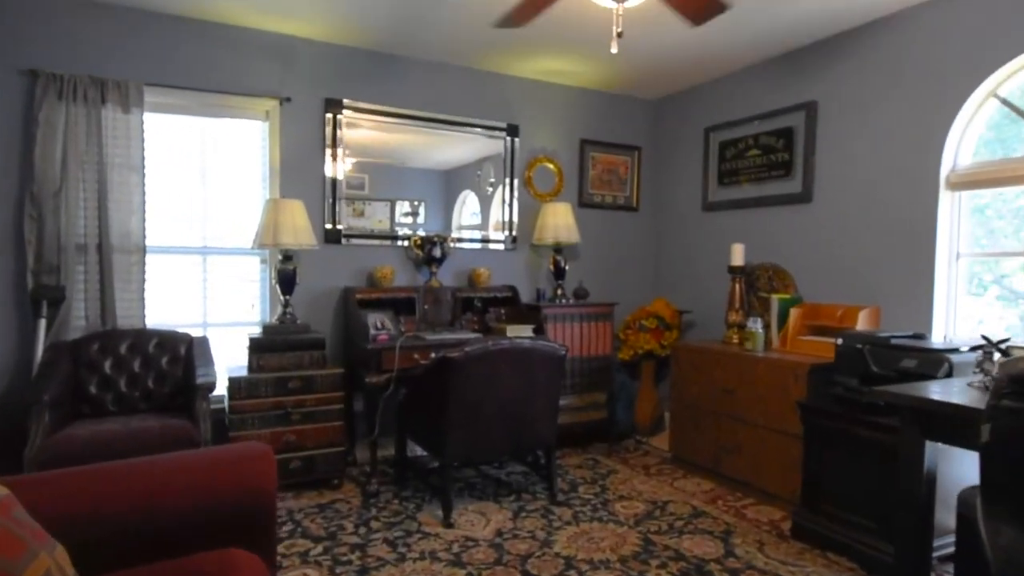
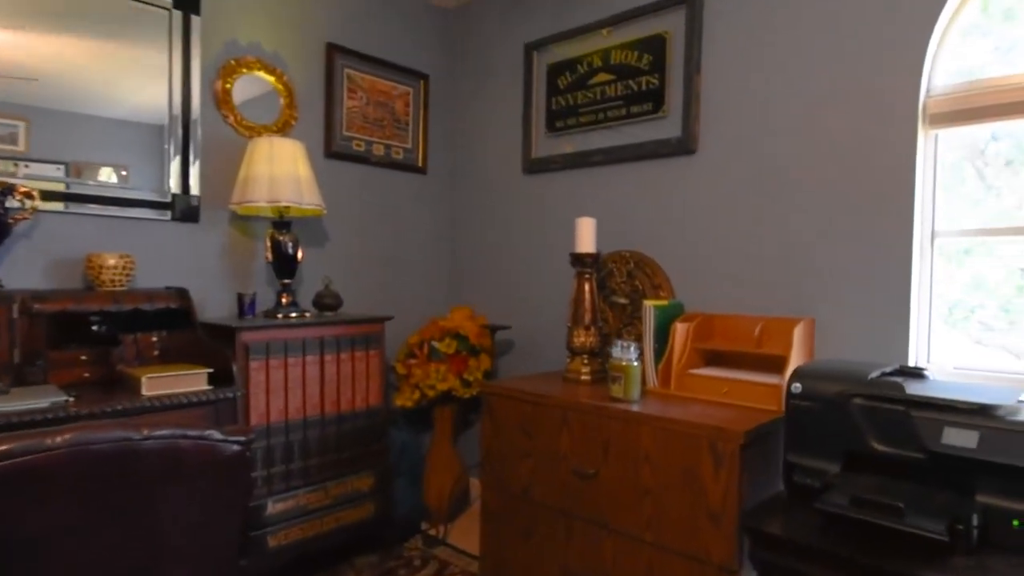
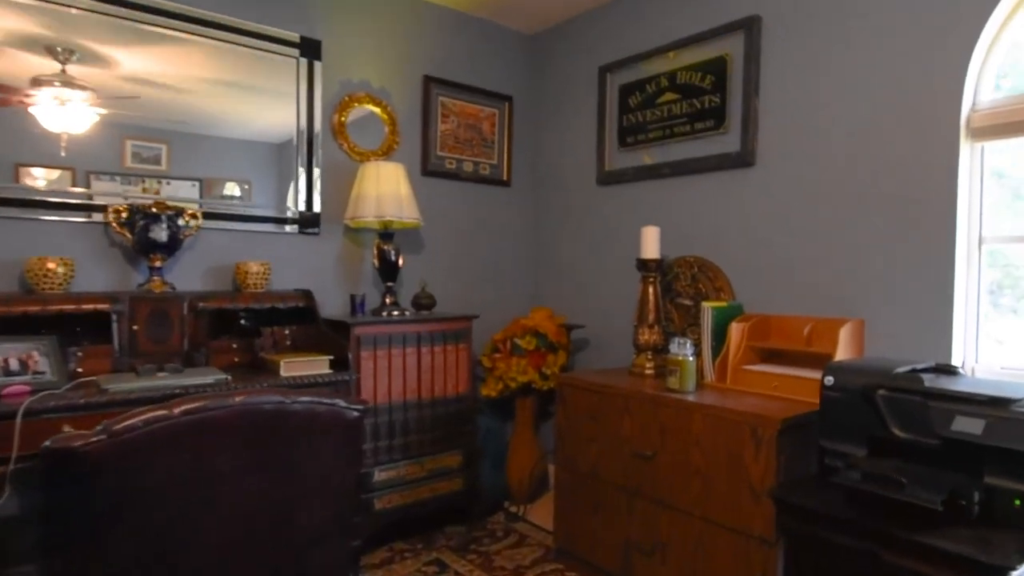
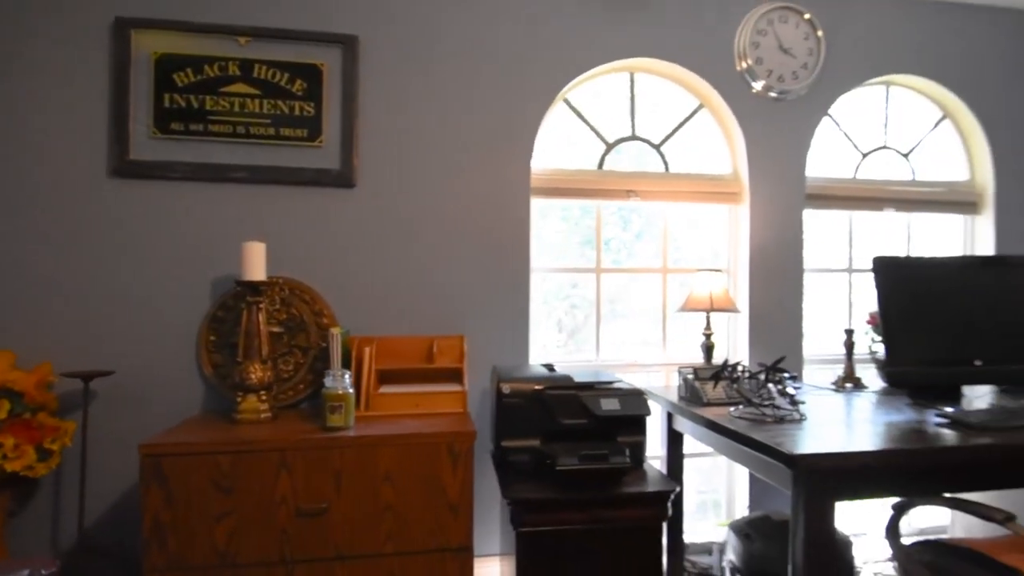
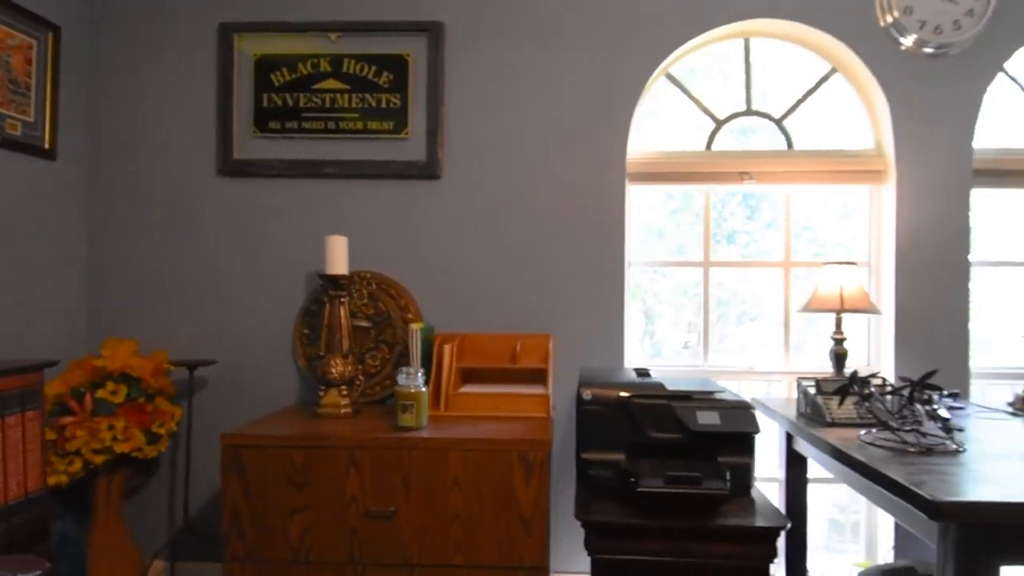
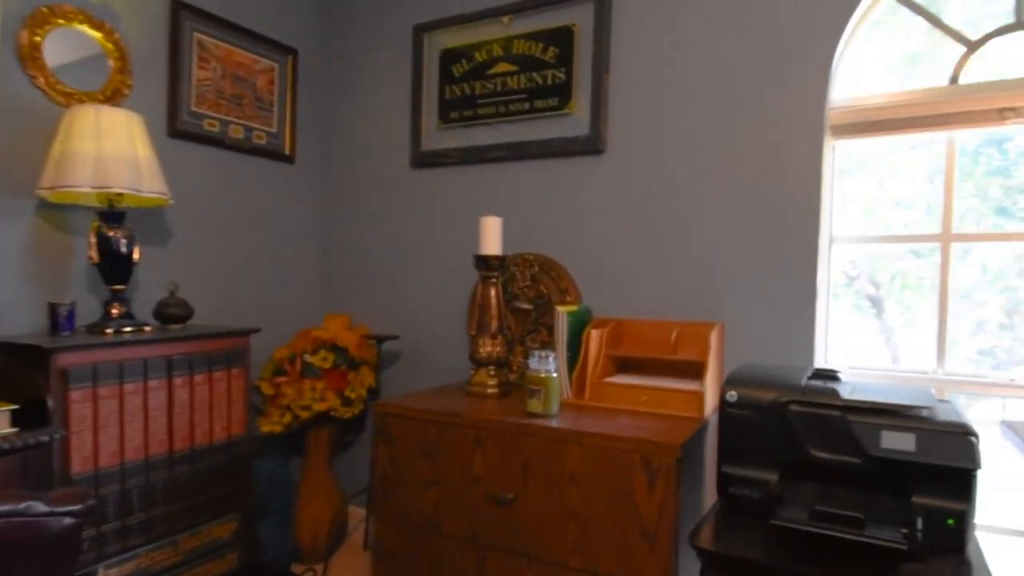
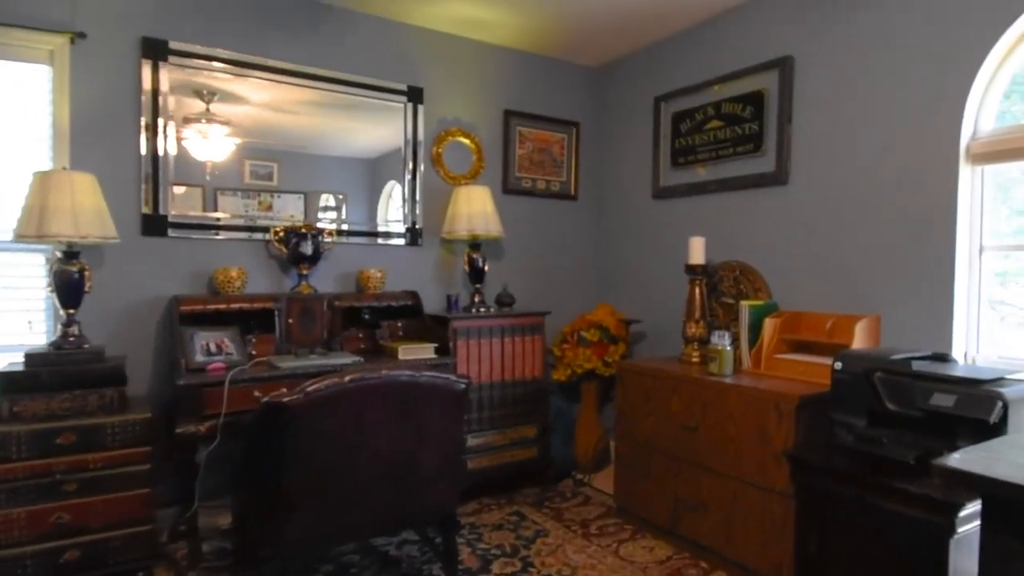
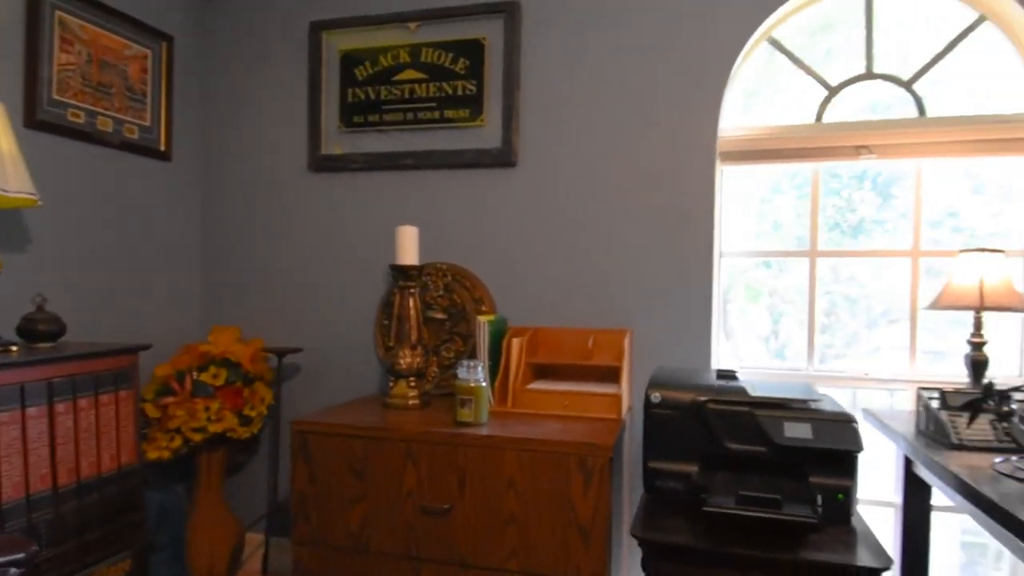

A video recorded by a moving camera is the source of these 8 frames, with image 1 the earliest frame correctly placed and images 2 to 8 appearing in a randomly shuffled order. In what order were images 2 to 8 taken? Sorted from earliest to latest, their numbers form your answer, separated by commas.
7, 3, 2, 6, 8, 5, 4
